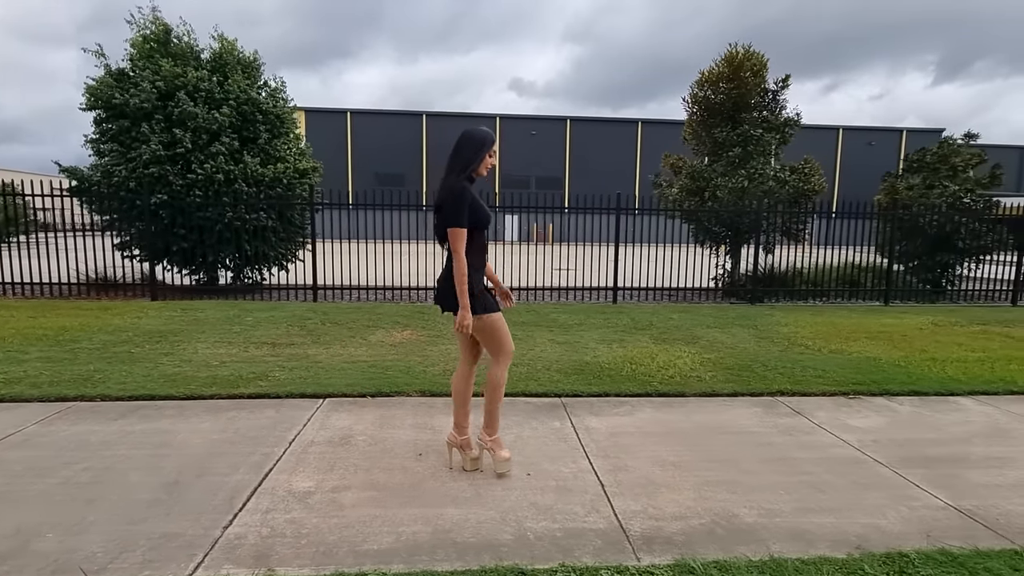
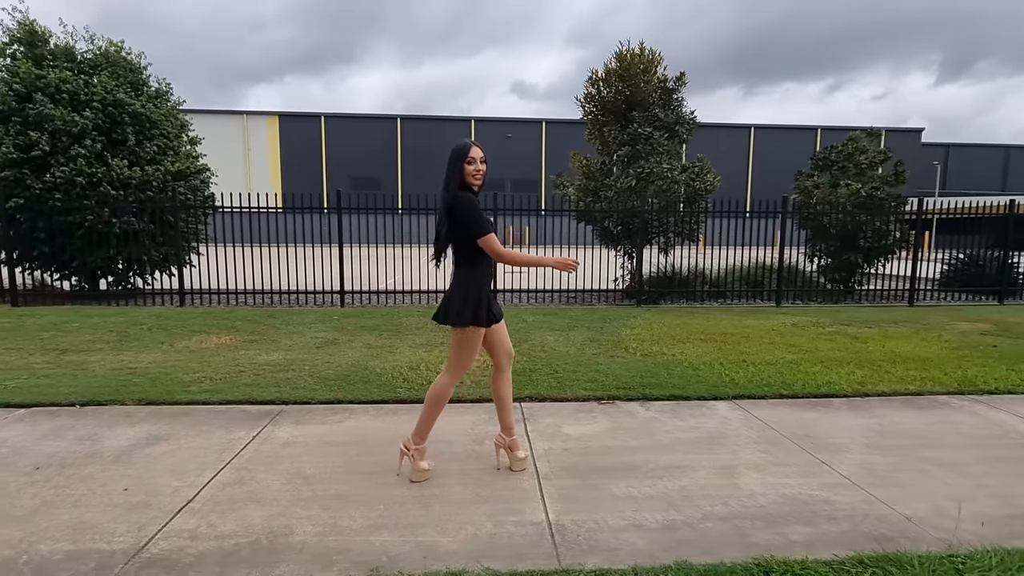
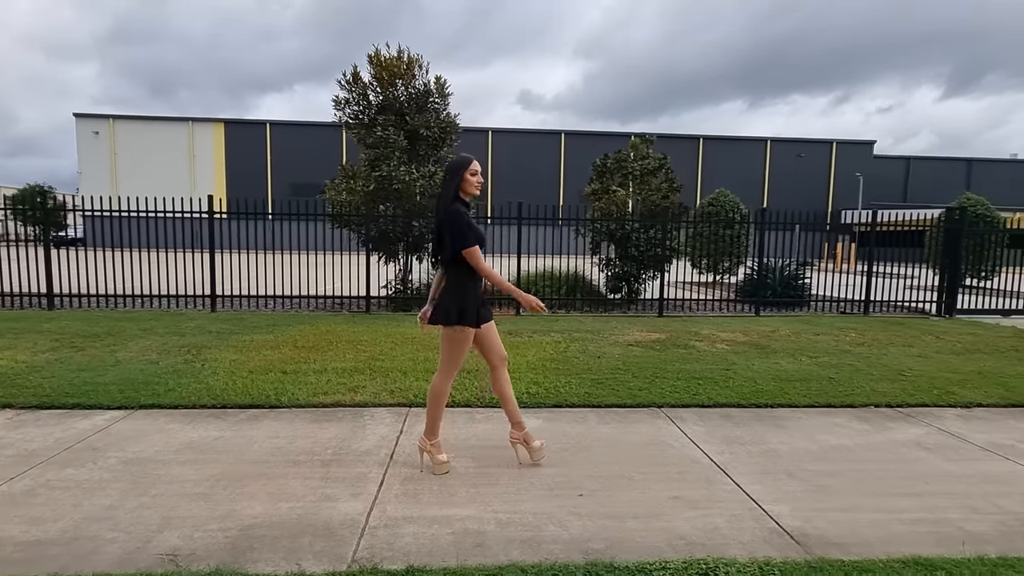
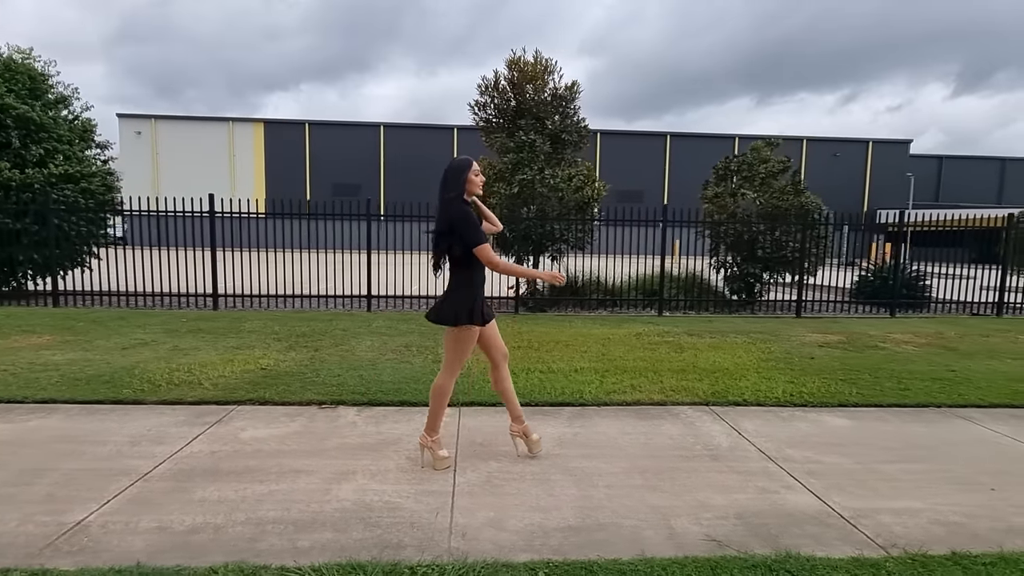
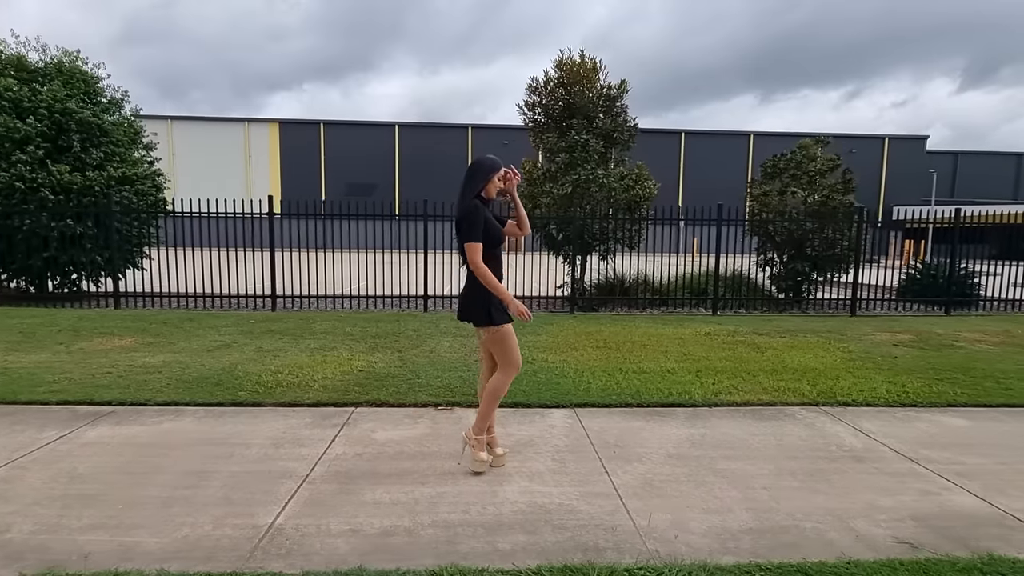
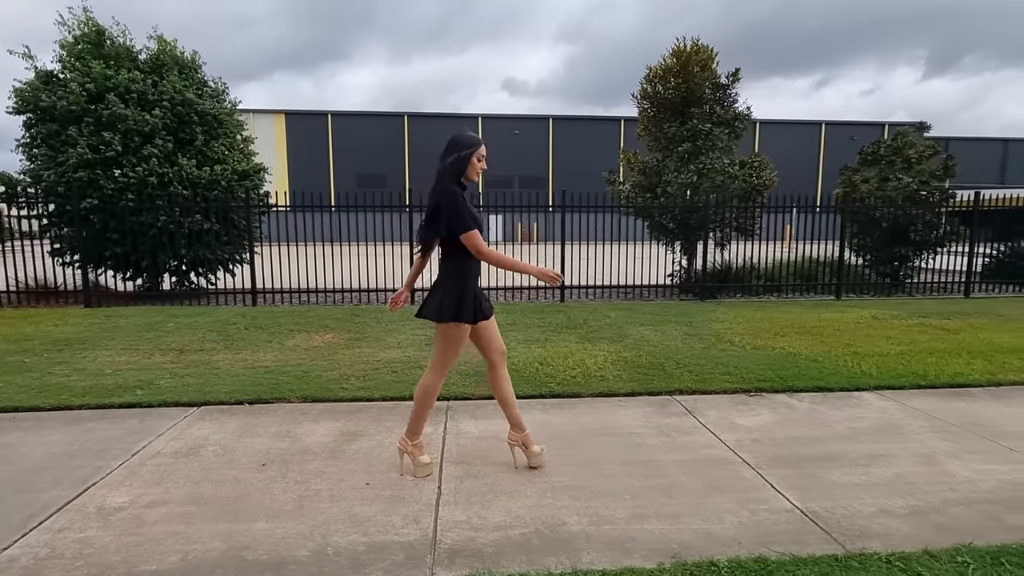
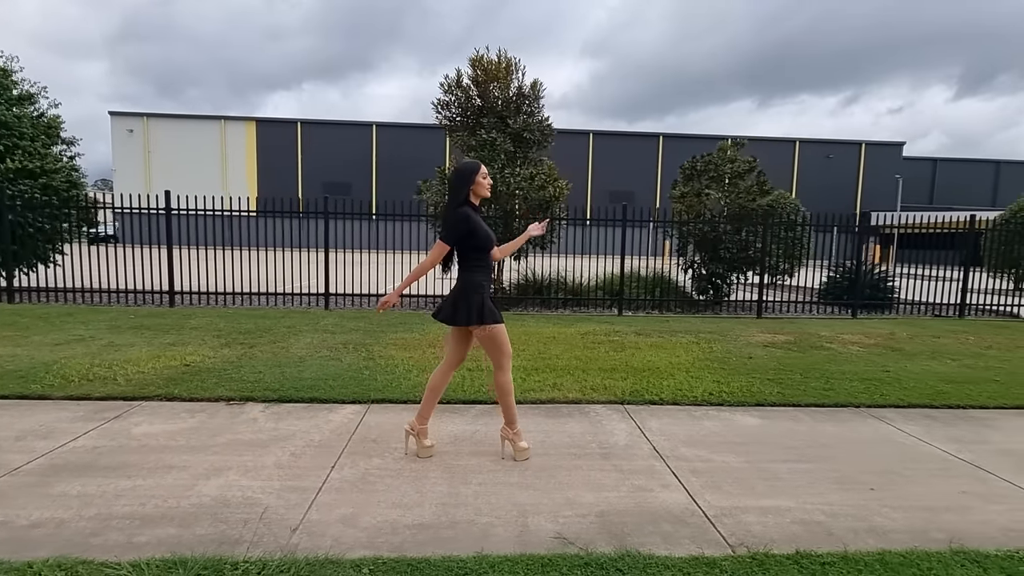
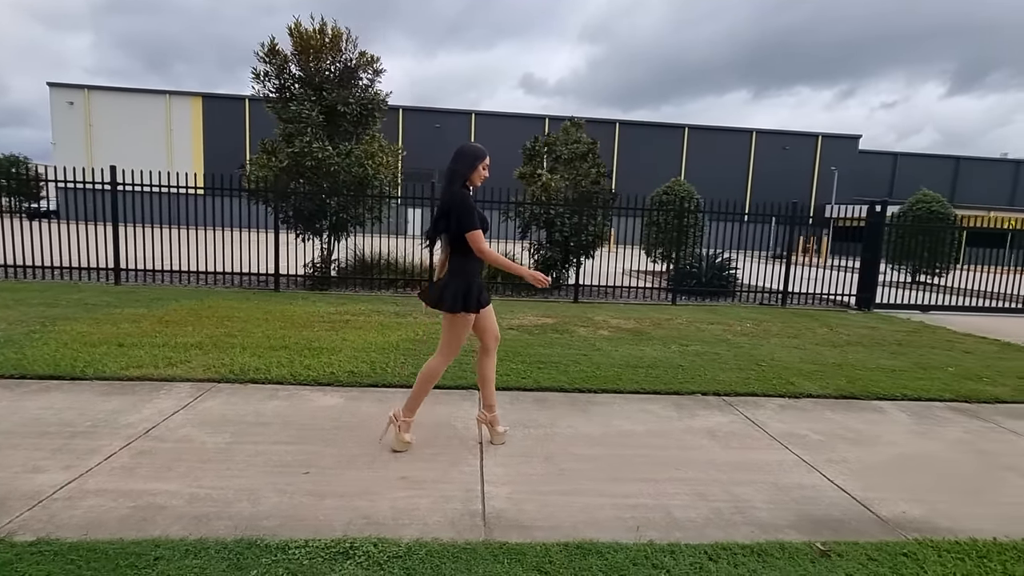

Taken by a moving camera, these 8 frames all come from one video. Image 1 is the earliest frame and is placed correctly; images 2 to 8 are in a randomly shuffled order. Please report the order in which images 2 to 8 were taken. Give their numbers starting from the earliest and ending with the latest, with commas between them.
6, 2, 5, 4, 7, 3, 8
